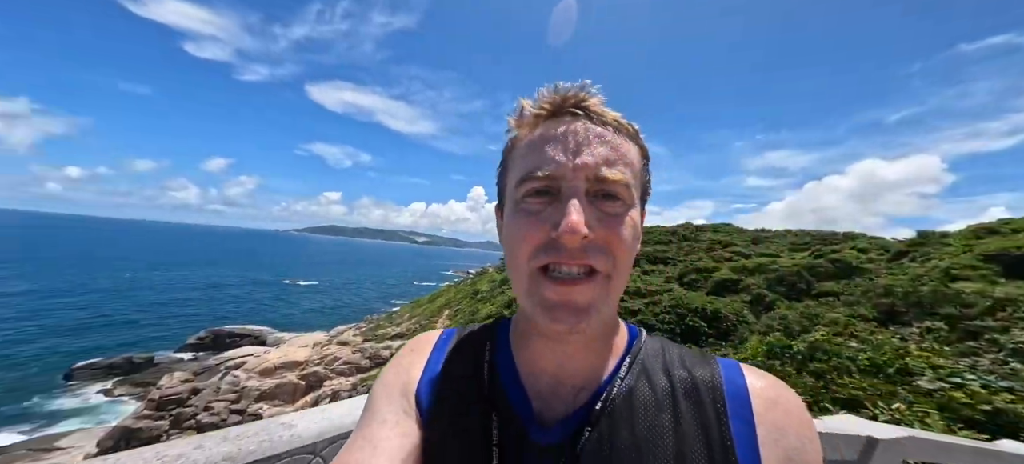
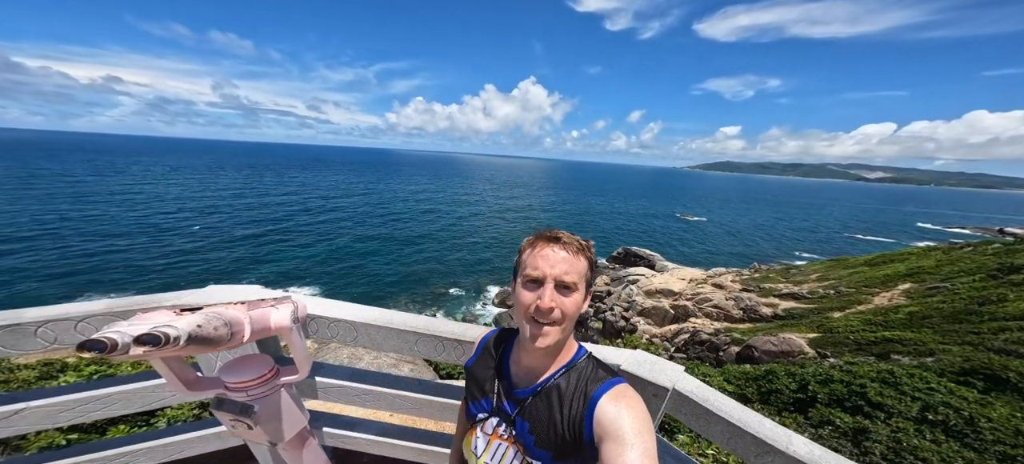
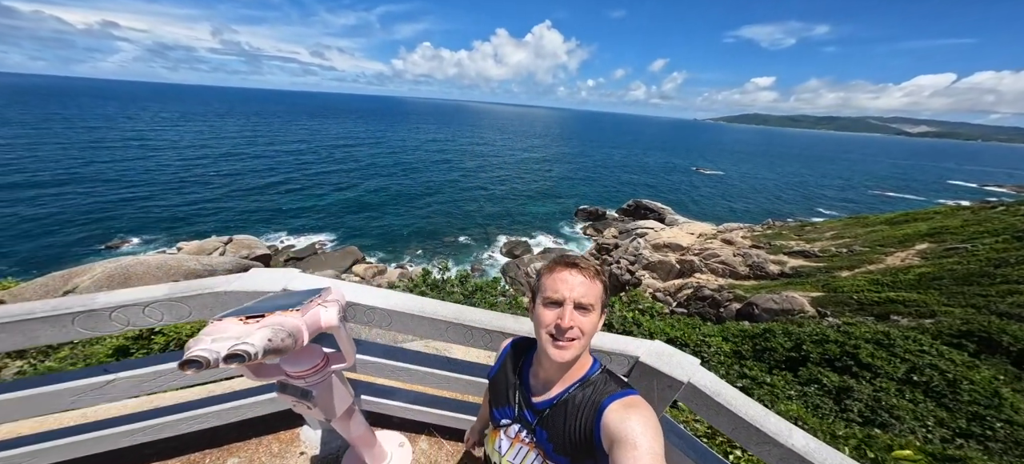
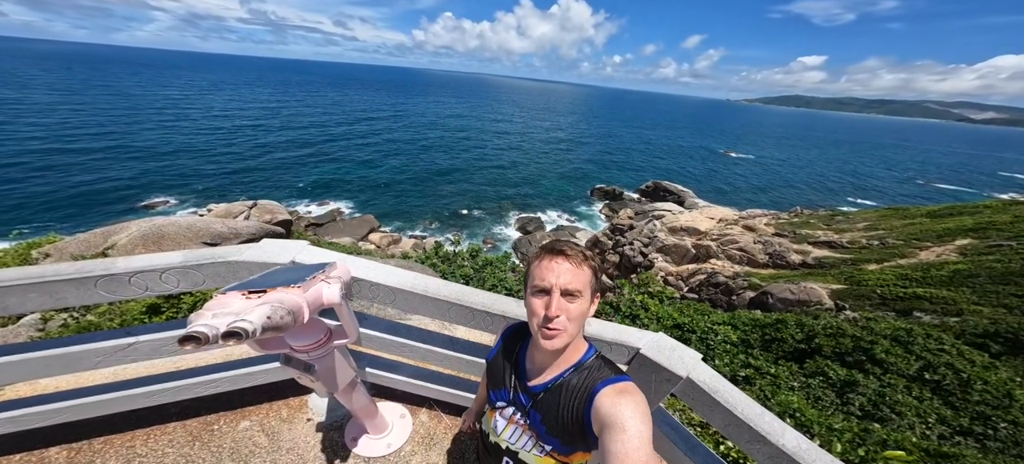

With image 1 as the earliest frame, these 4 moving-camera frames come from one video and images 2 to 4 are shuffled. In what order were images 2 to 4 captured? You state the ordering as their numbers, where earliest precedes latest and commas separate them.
2, 3, 4
